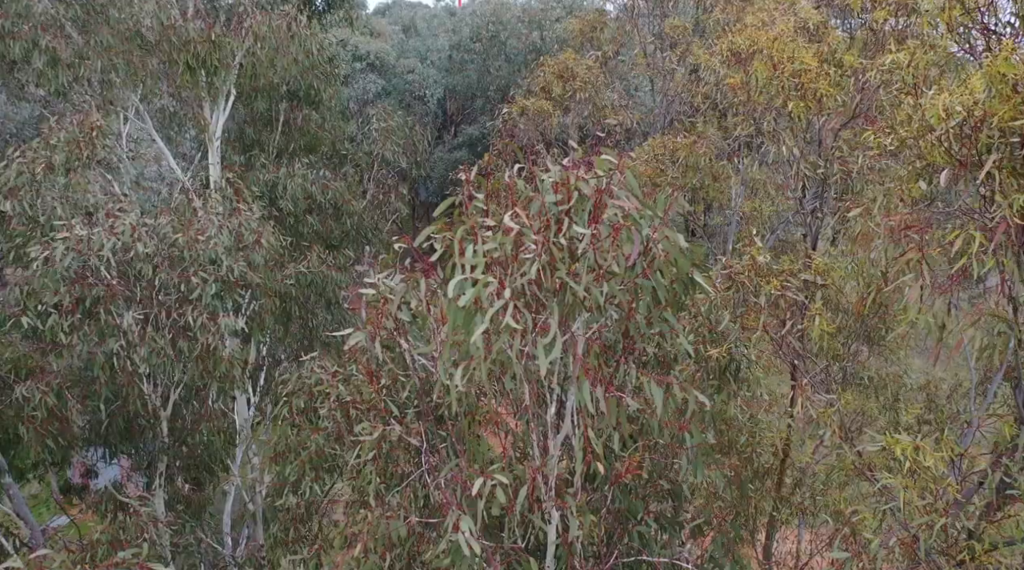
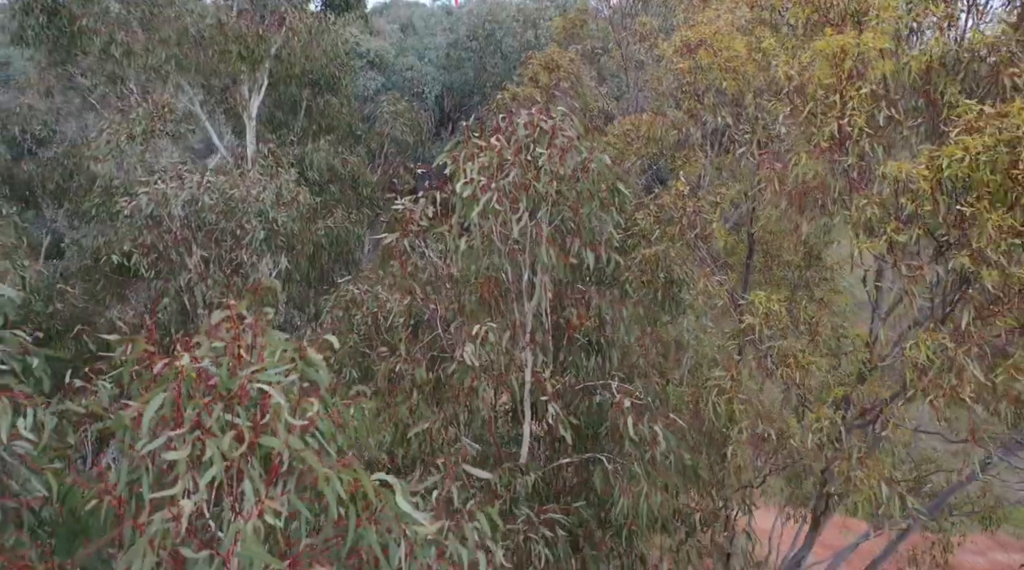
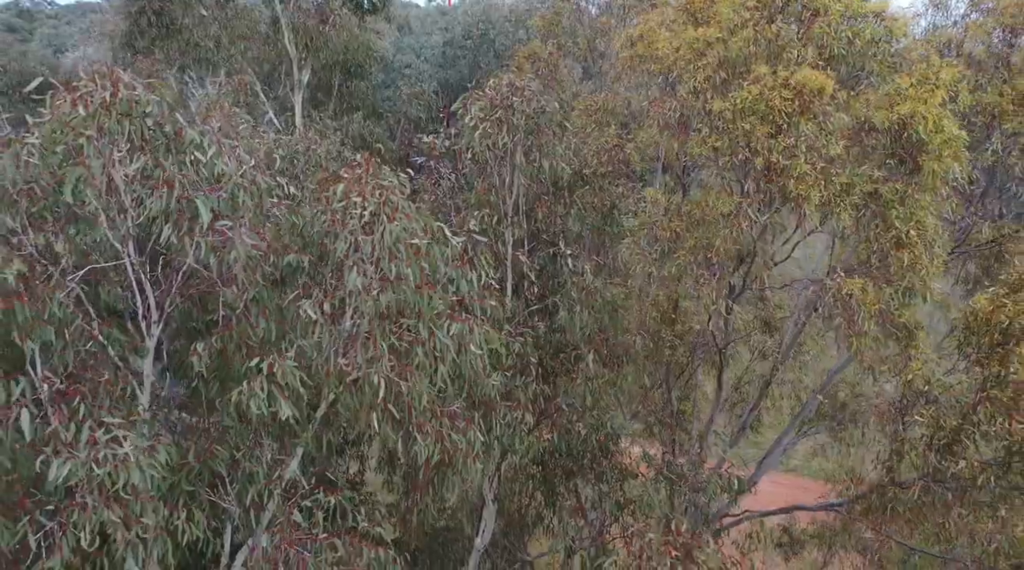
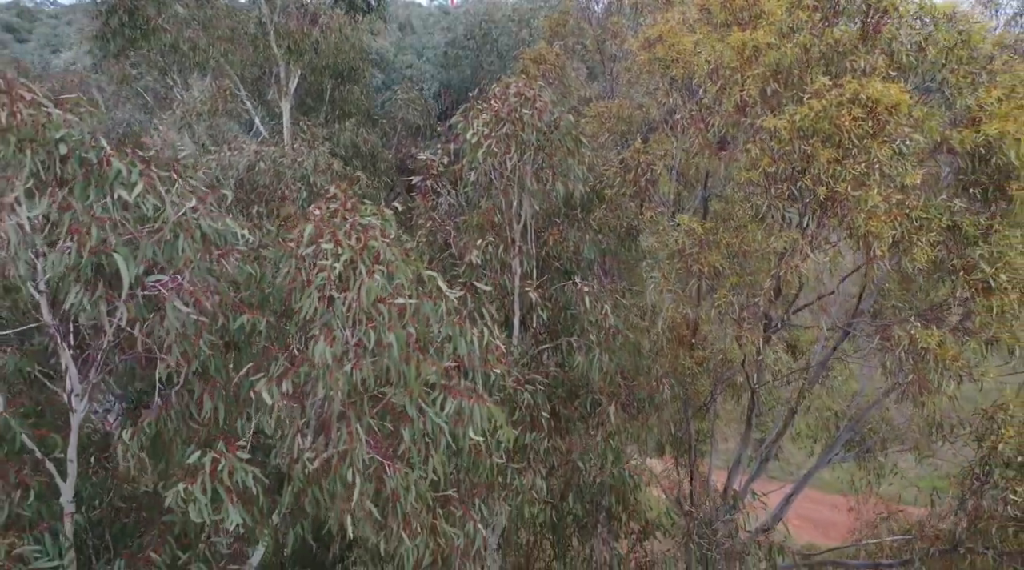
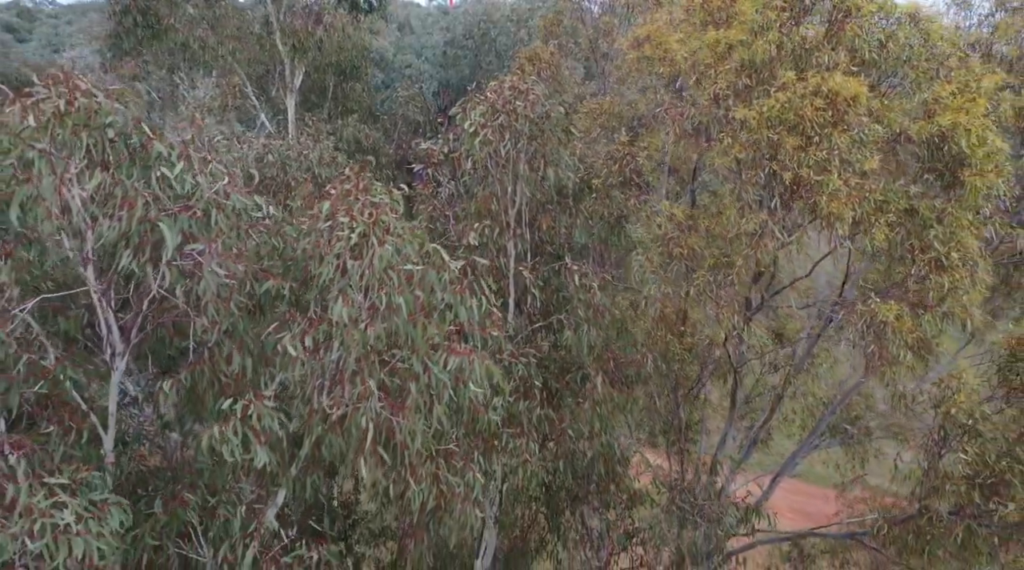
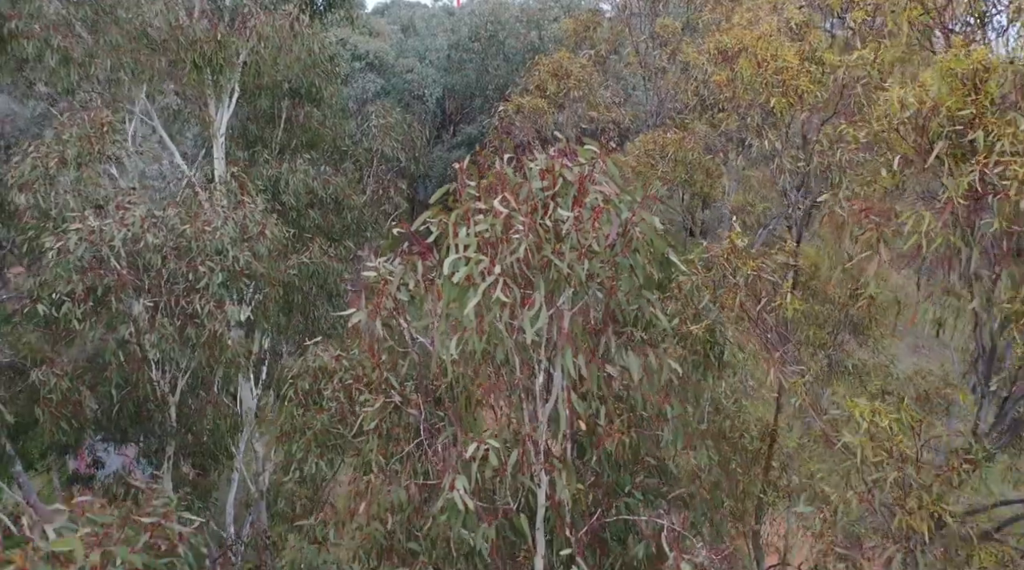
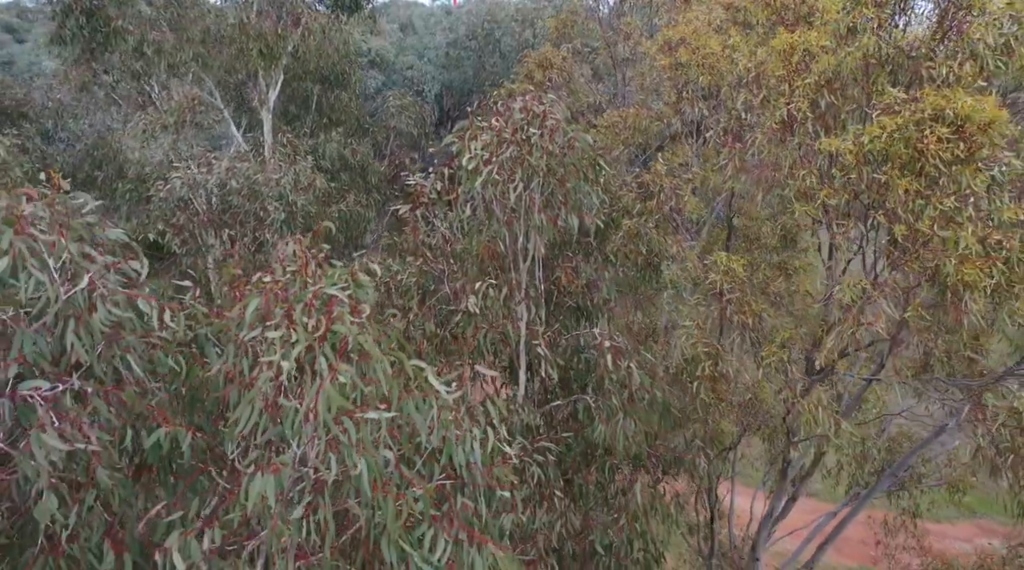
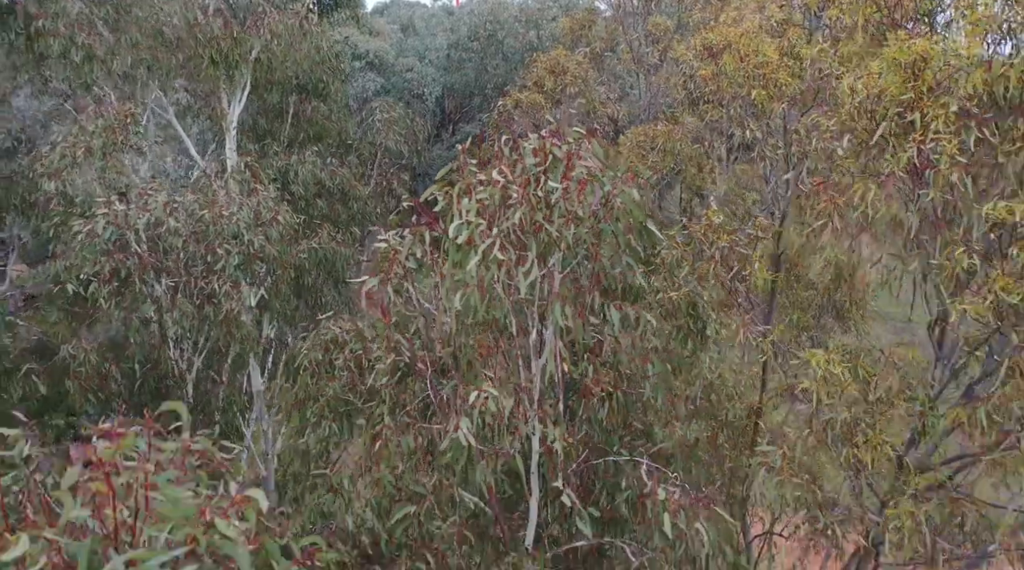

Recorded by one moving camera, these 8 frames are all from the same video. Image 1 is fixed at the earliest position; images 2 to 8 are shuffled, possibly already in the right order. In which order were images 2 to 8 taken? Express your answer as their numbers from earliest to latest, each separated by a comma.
6, 8, 2, 7, 4, 5, 3
